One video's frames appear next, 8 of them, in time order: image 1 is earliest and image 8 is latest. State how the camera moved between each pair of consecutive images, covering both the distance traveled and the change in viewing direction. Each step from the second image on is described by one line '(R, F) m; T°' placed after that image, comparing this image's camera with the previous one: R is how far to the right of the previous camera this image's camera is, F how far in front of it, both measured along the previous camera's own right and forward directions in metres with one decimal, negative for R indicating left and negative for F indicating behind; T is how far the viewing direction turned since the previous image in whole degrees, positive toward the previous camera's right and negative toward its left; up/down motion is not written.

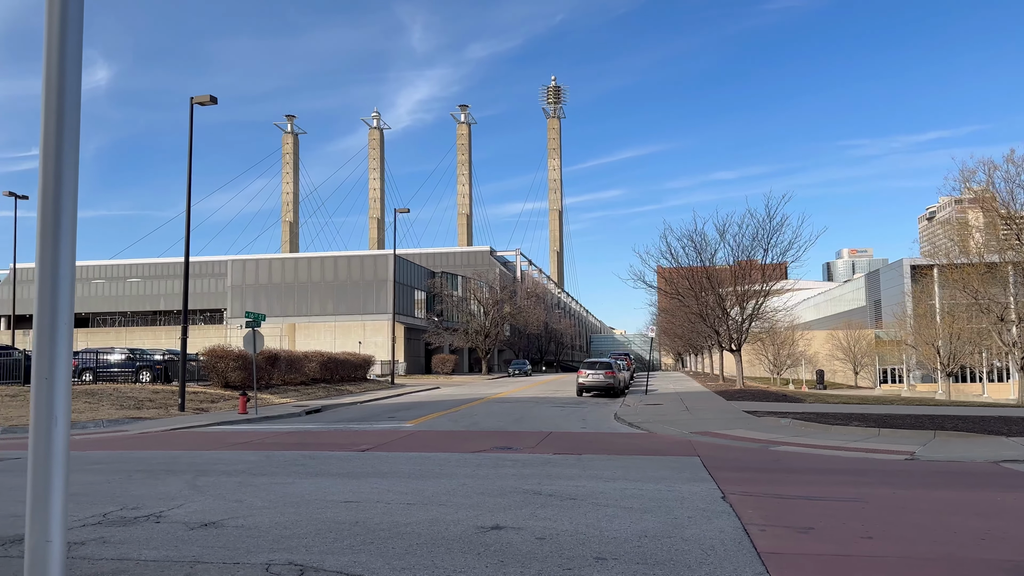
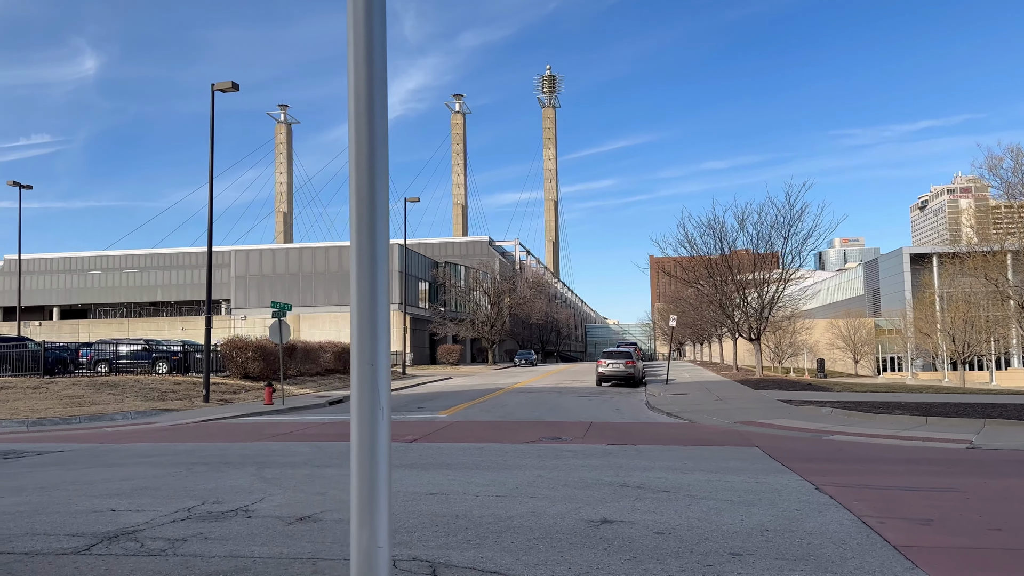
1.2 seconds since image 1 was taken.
(-1.0, +0.2) m; 0°
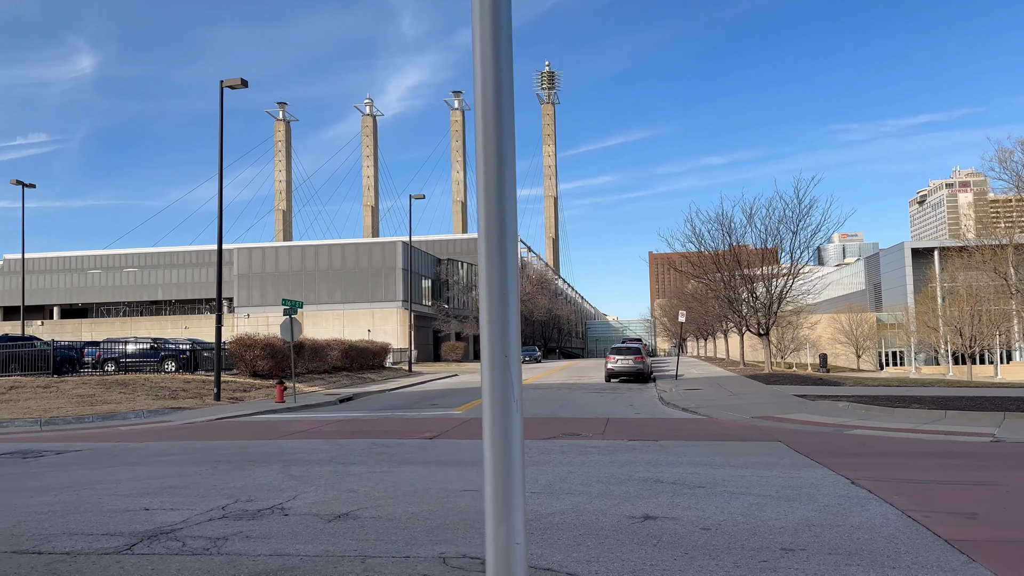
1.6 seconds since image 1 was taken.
(-0.3, +0.1) m; 0°
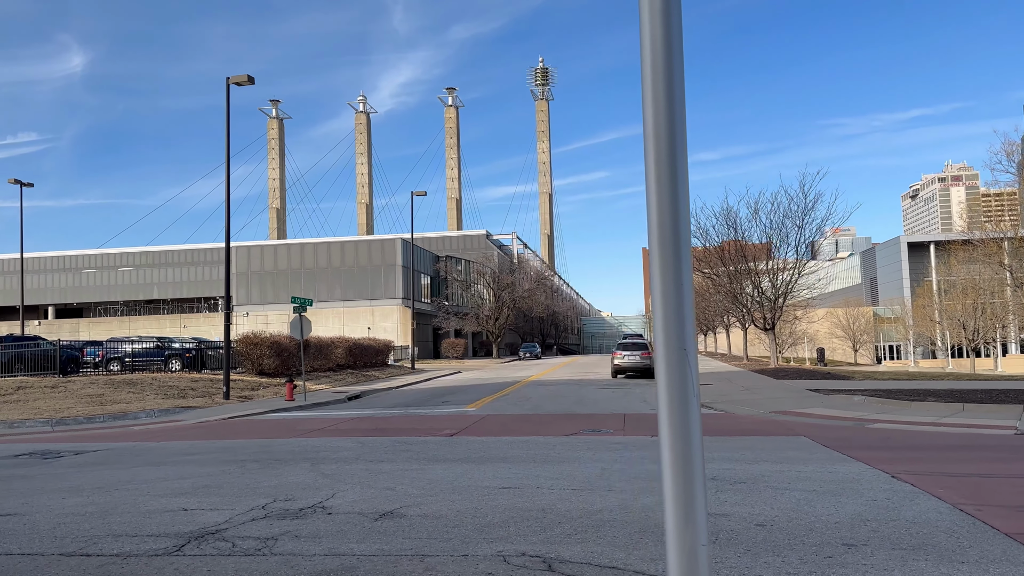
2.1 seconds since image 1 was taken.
(-0.4, +0.1) m; 0°
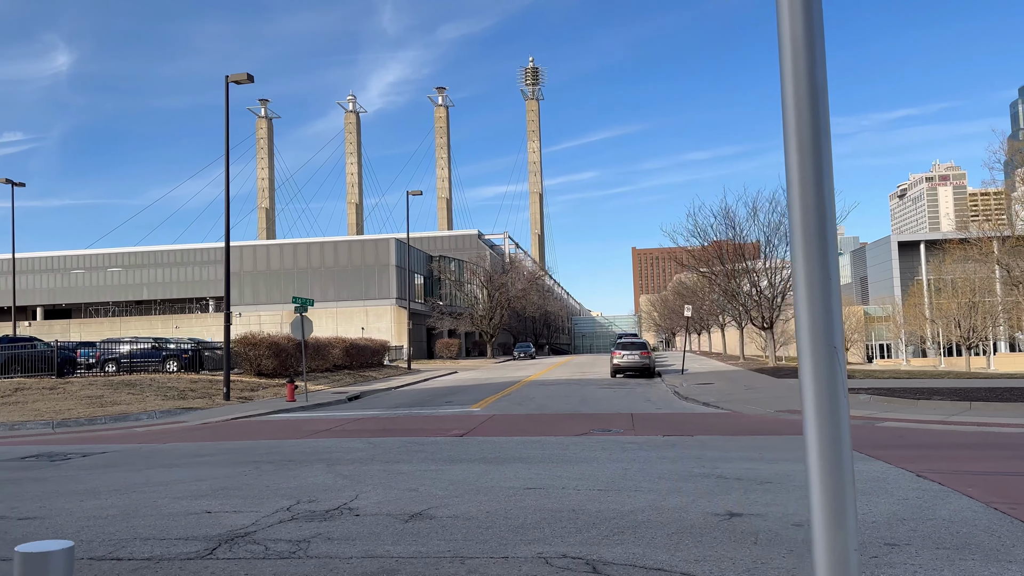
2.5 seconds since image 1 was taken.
(-0.3, +0.1) m; +1°
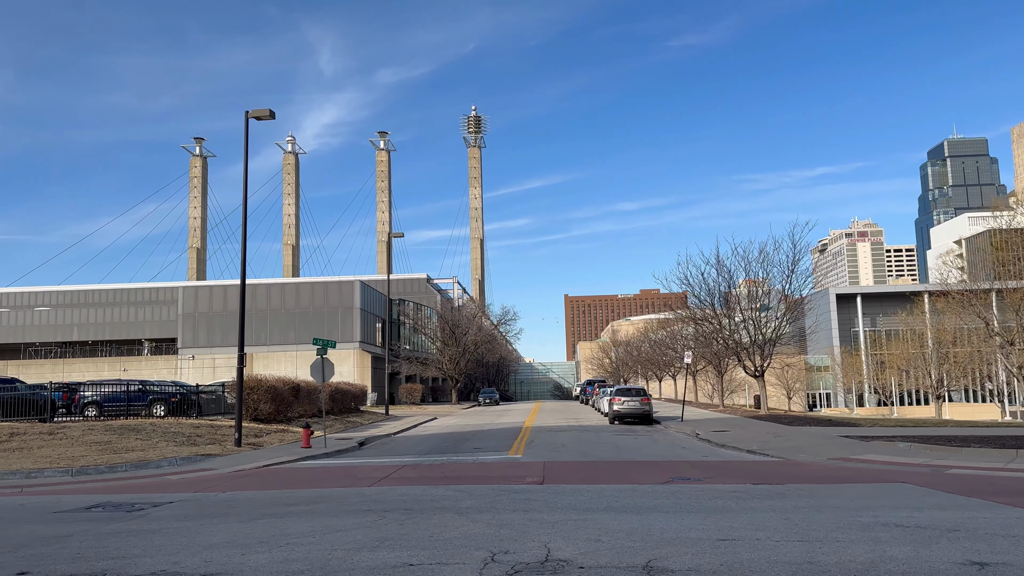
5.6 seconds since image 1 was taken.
(-2.5, +0.3) m; +5°
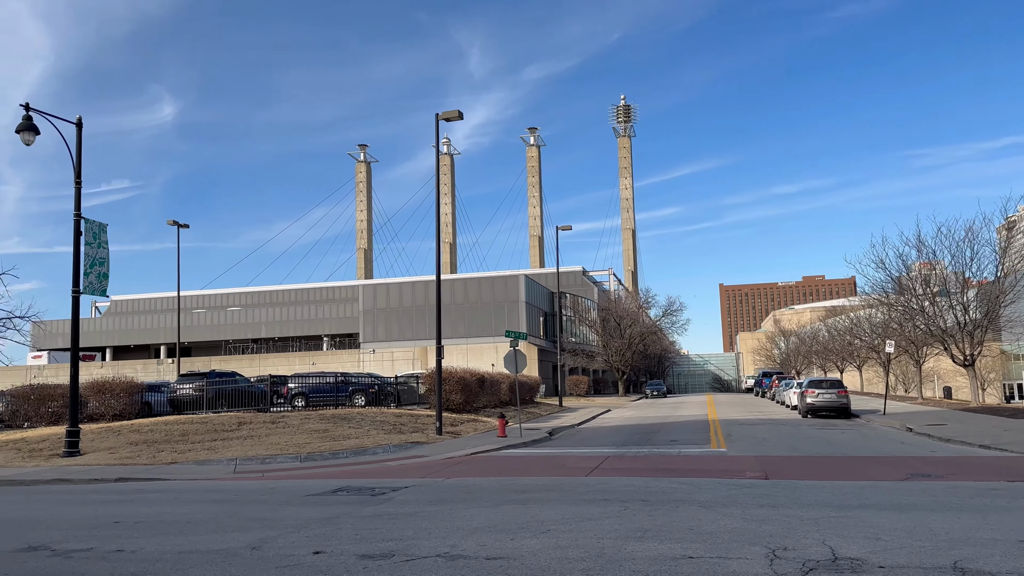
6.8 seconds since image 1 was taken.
(-1.0, 0.0) m; -11°
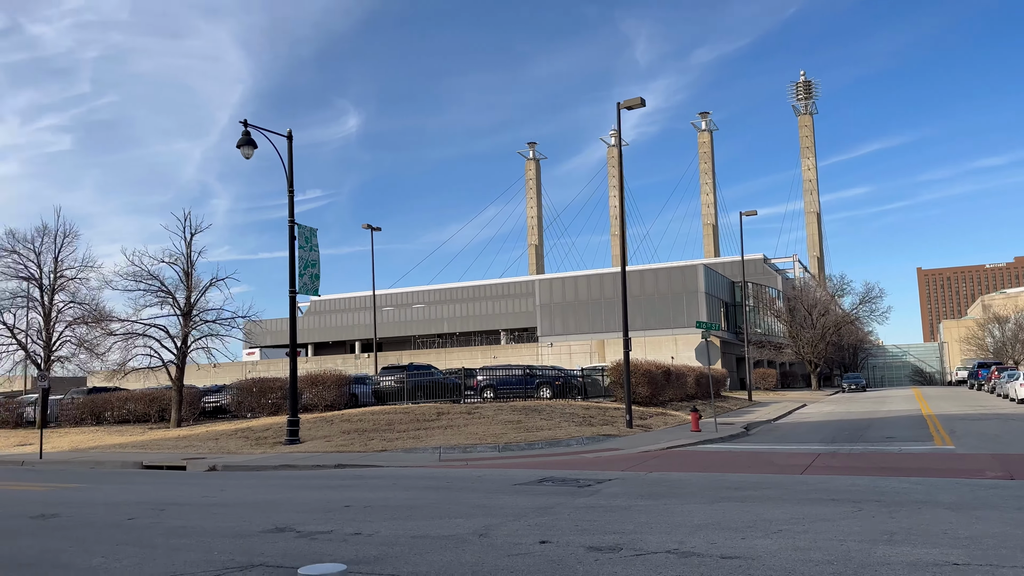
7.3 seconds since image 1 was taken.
(-0.5, +0.1) m; -12°
